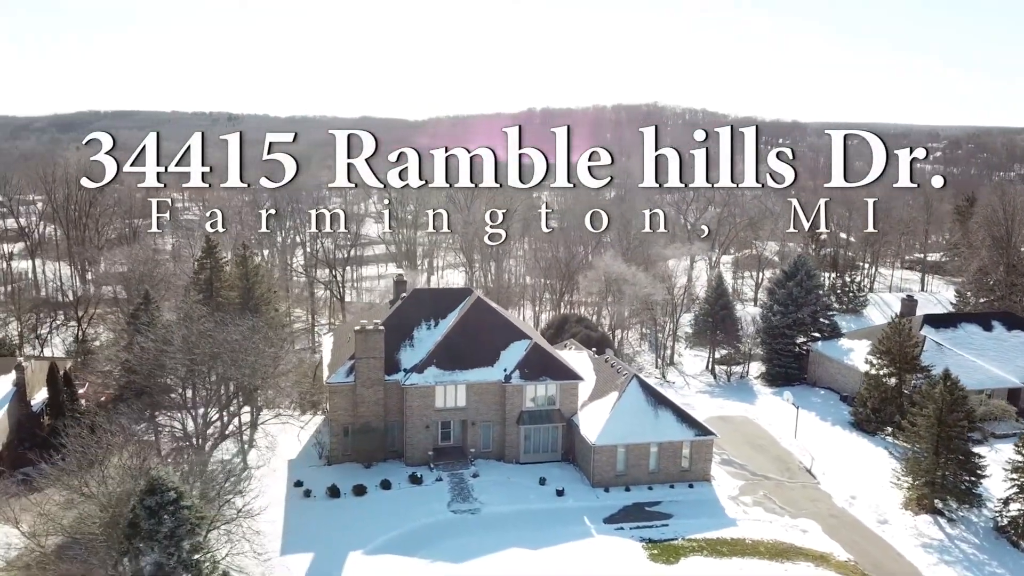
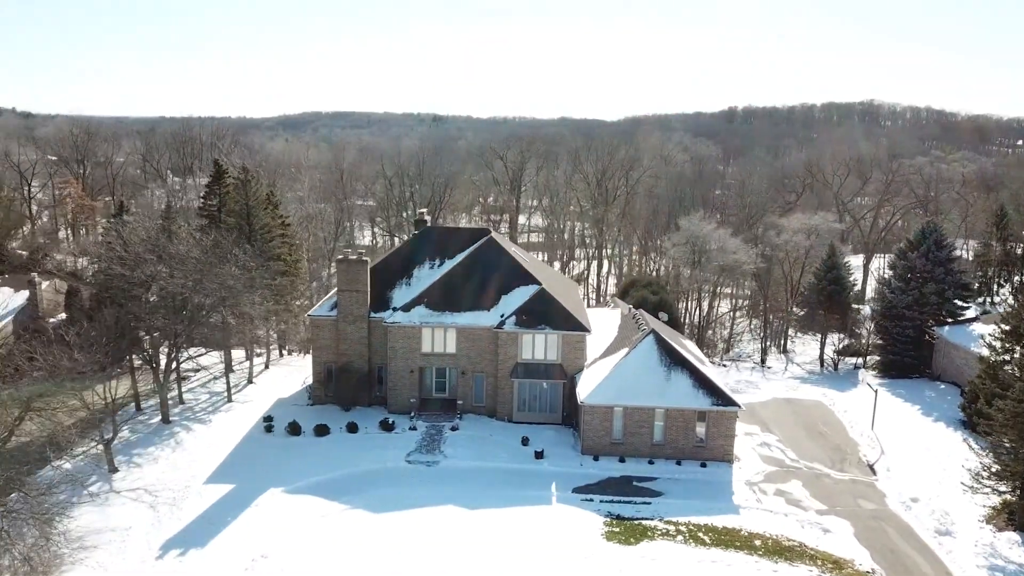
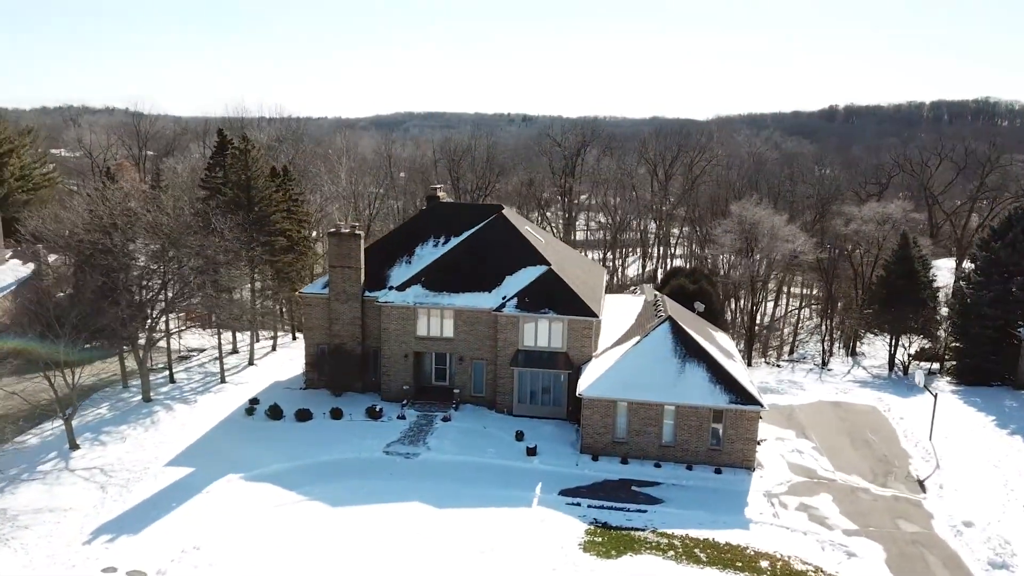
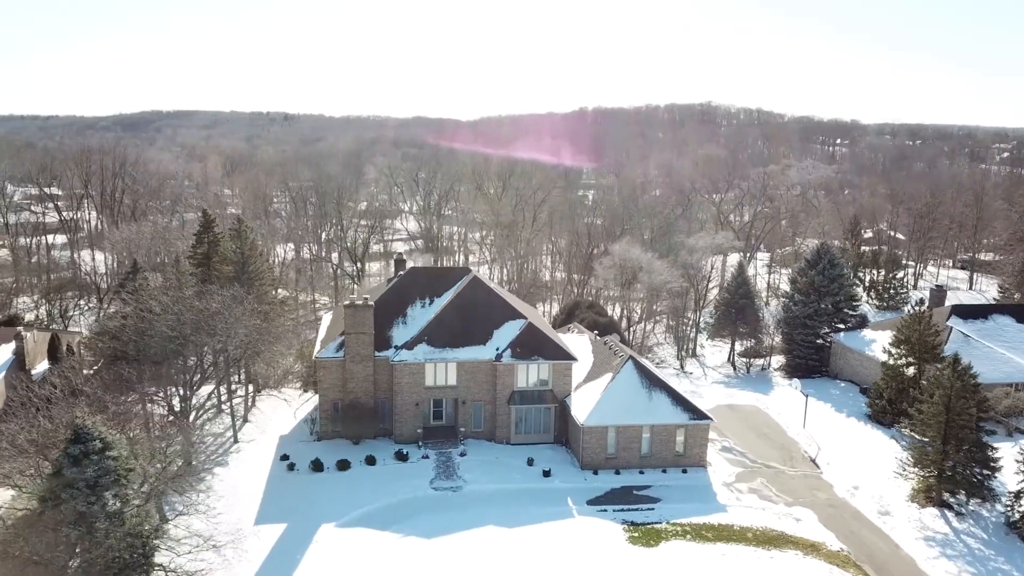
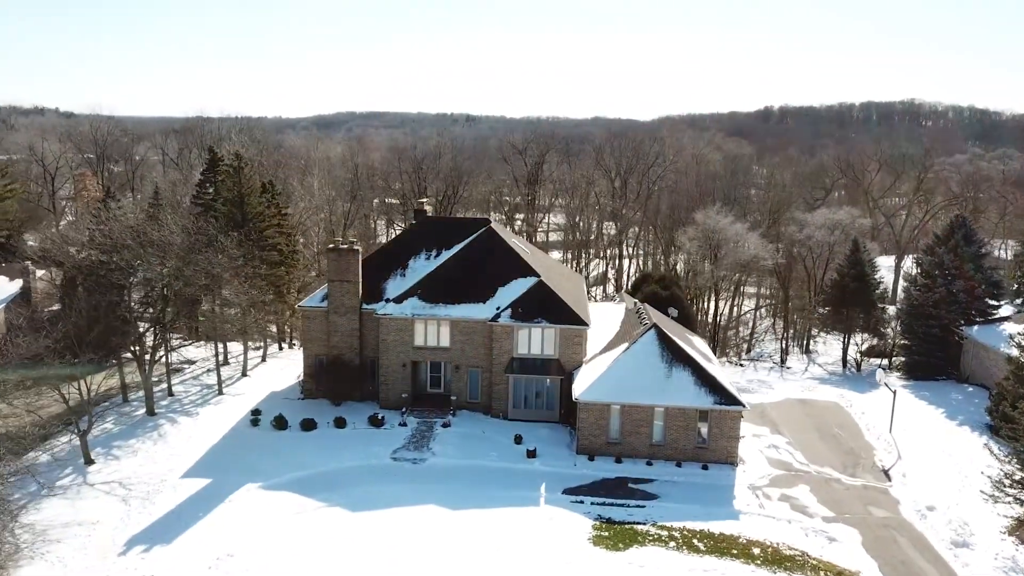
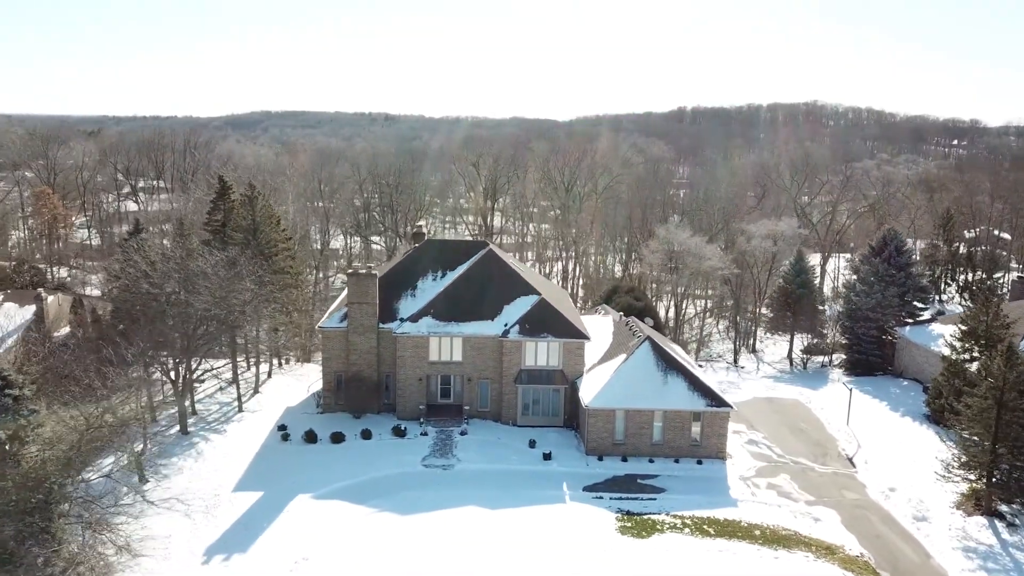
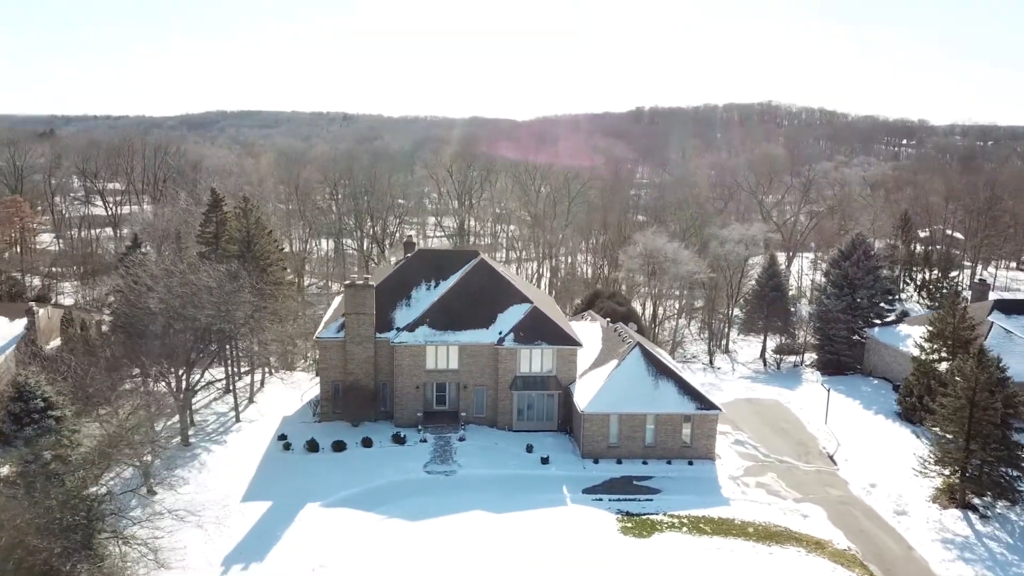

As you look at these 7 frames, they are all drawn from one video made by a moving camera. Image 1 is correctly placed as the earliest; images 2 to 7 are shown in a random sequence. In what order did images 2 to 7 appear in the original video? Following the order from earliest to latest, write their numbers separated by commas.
4, 7, 6, 2, 5, 3
